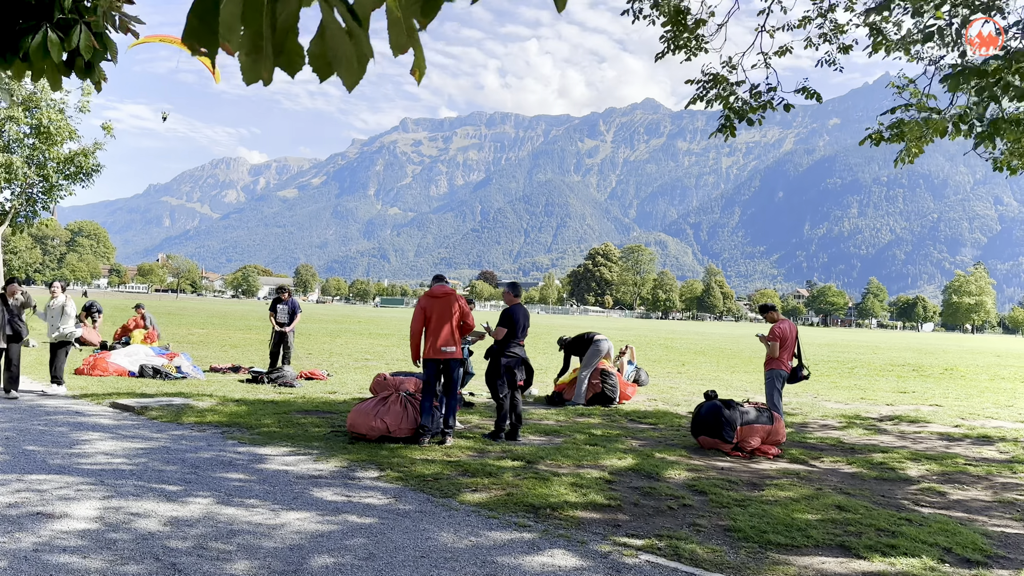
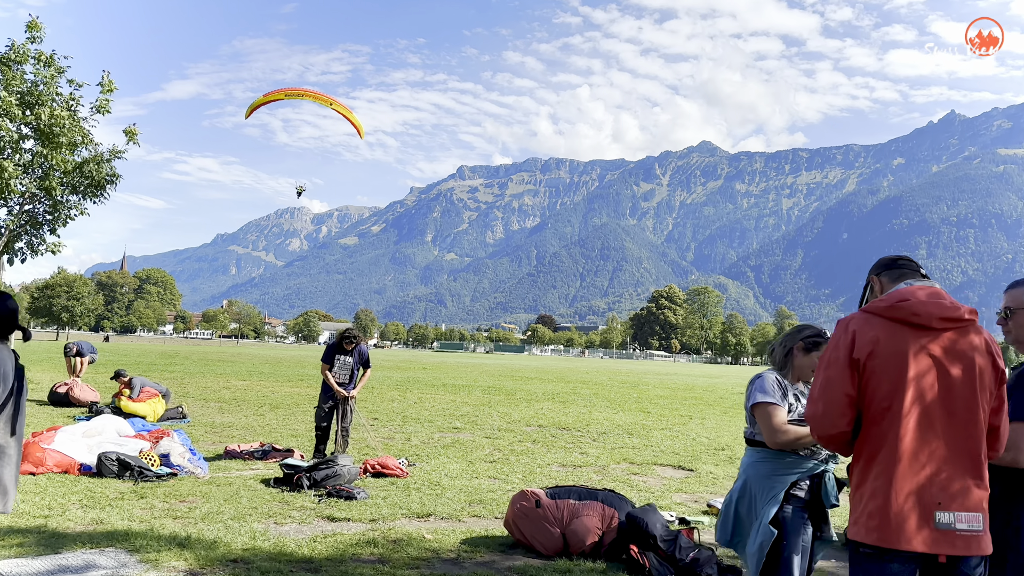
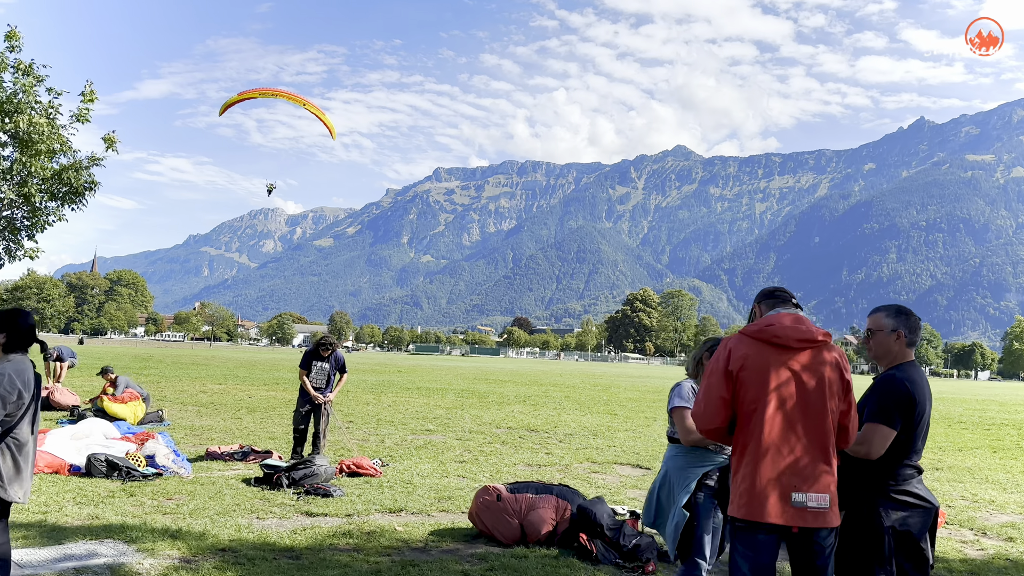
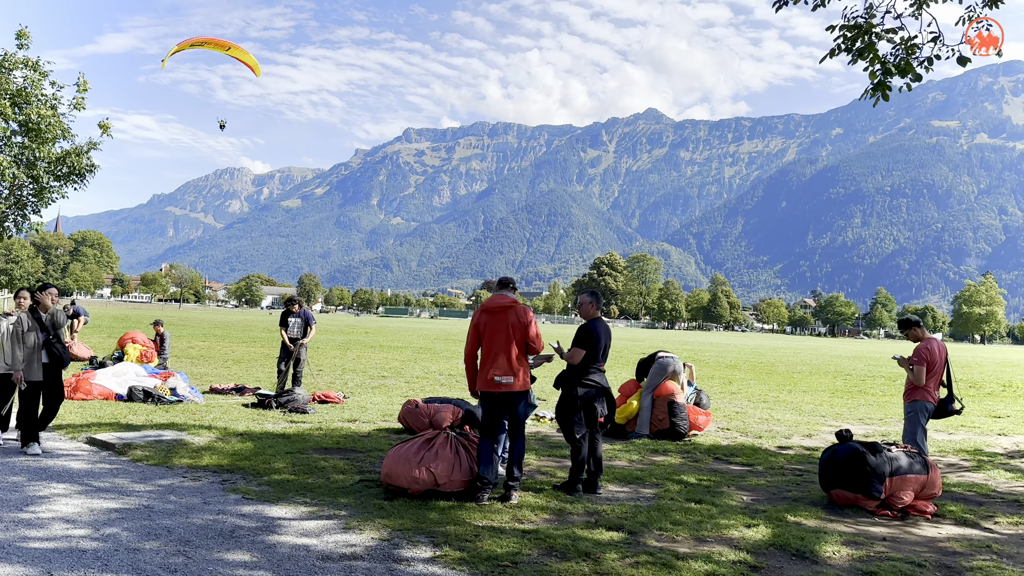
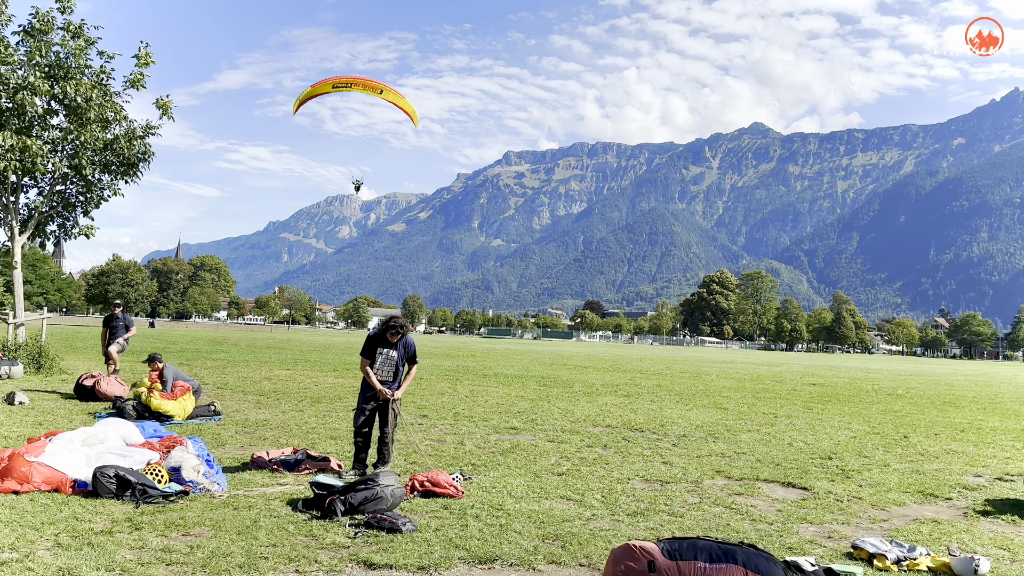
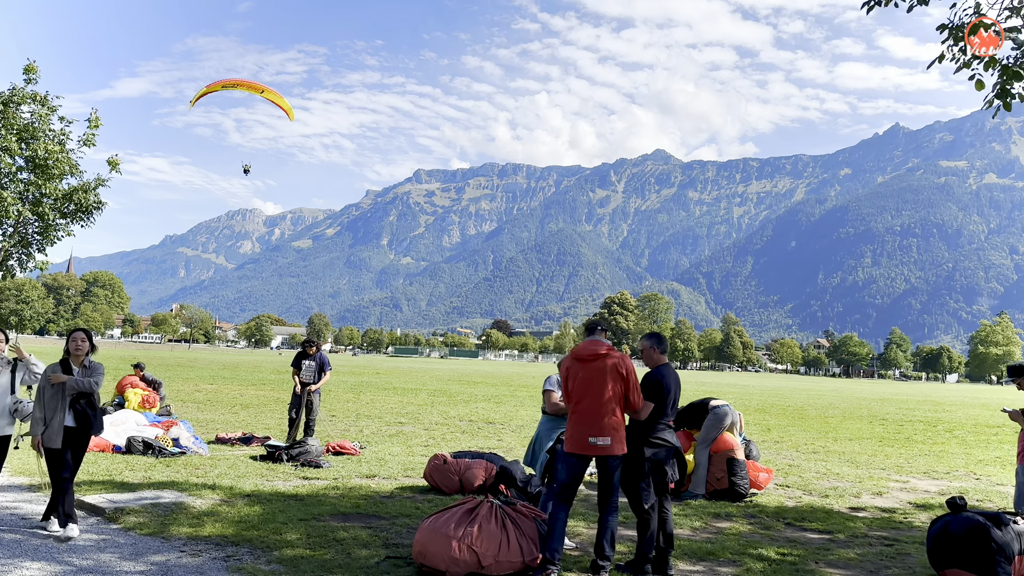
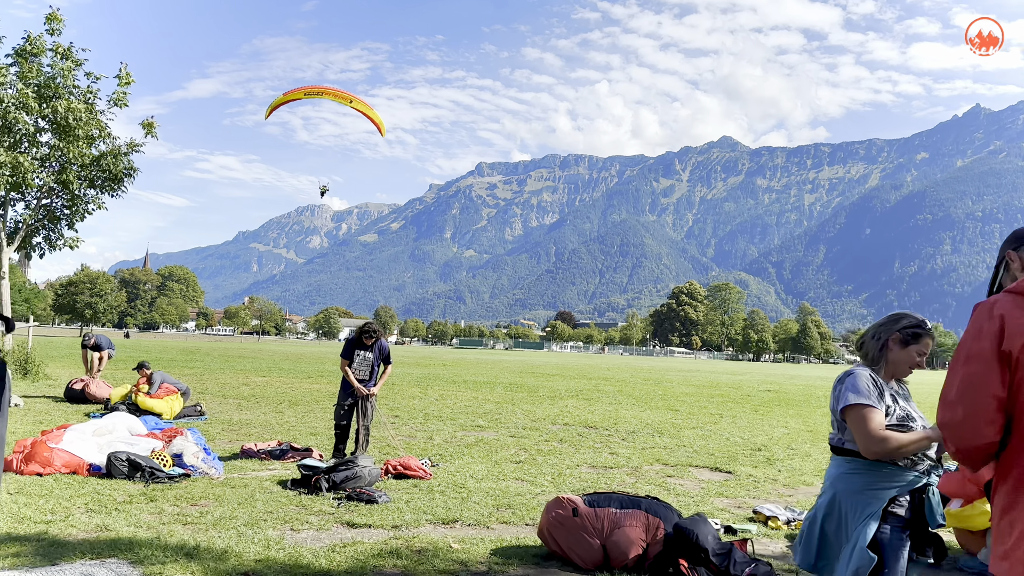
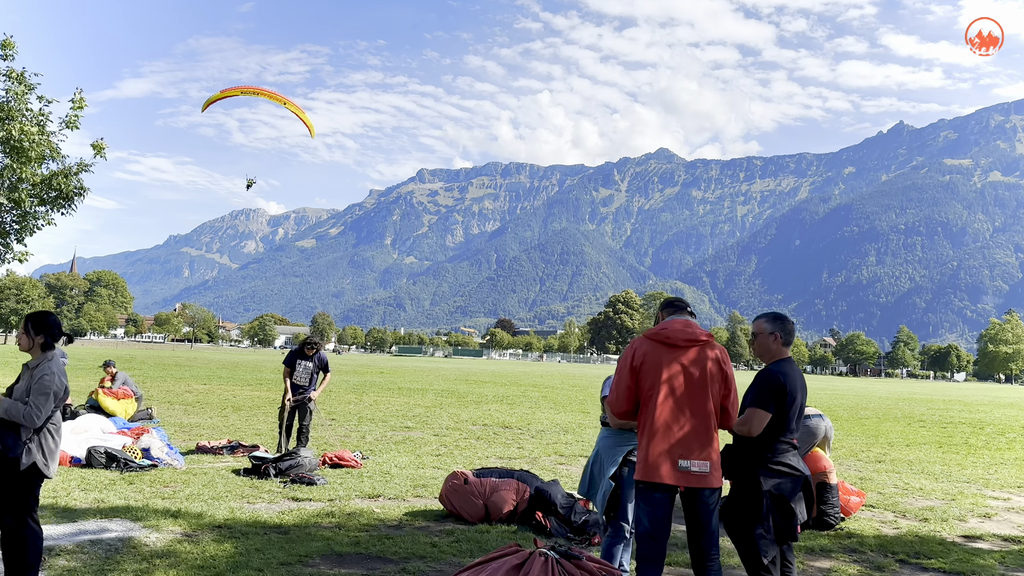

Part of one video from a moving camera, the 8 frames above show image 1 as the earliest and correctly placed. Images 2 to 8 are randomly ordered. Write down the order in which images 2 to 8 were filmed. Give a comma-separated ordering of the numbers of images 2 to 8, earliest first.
4, 6, 8, 3, 2, 7, 5
